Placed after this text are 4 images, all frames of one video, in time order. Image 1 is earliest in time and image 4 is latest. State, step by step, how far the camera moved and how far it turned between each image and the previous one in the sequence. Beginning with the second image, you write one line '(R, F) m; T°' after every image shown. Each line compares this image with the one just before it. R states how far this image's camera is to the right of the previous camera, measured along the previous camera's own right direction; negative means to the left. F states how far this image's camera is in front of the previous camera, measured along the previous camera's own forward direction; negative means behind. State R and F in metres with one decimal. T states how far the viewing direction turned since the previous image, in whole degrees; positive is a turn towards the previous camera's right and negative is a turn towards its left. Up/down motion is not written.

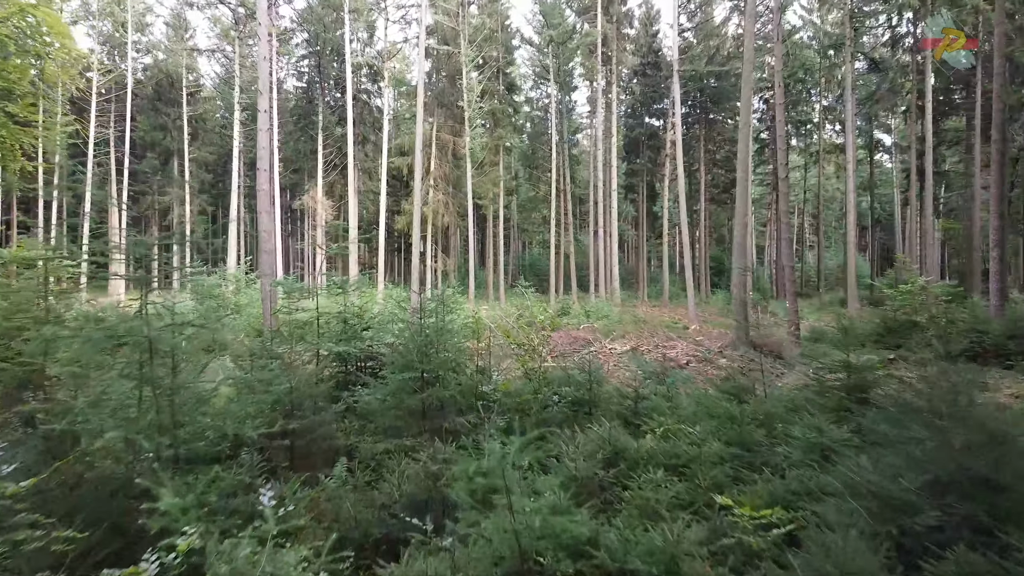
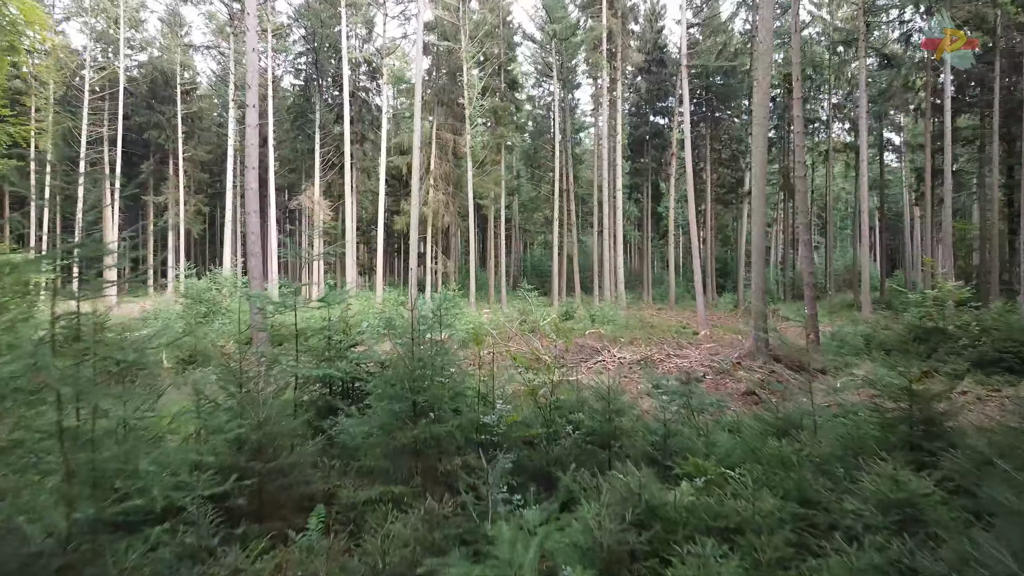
(0.0, +0.6) m; 0°
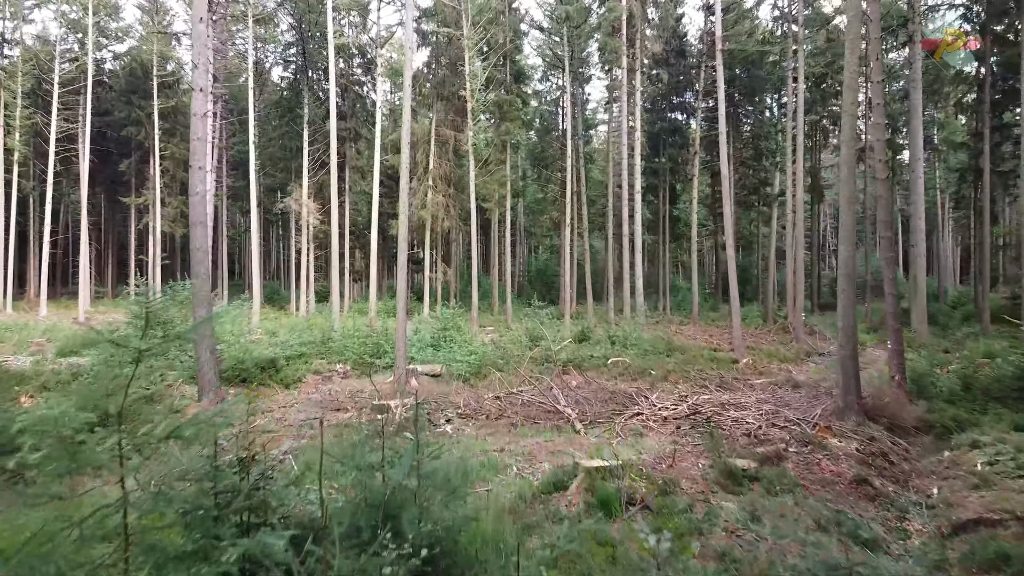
(-0.1, +1.9) m; 0°
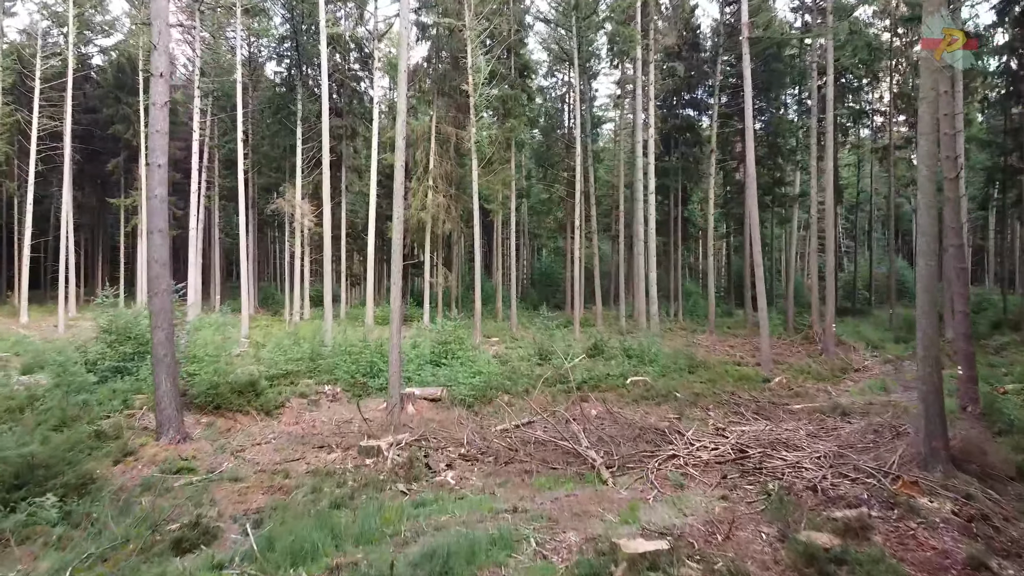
(-0.1, +1.1) m; 0°
